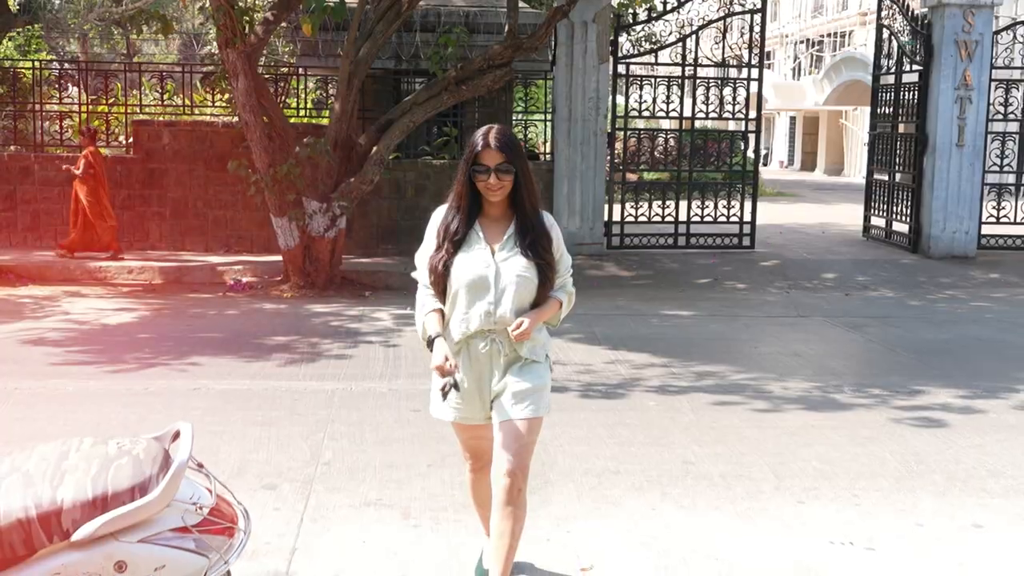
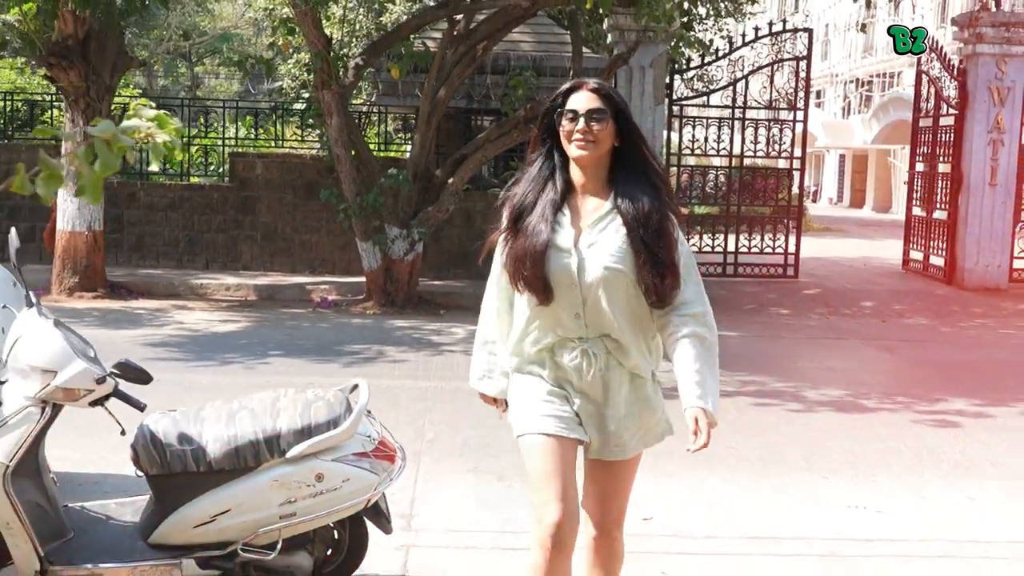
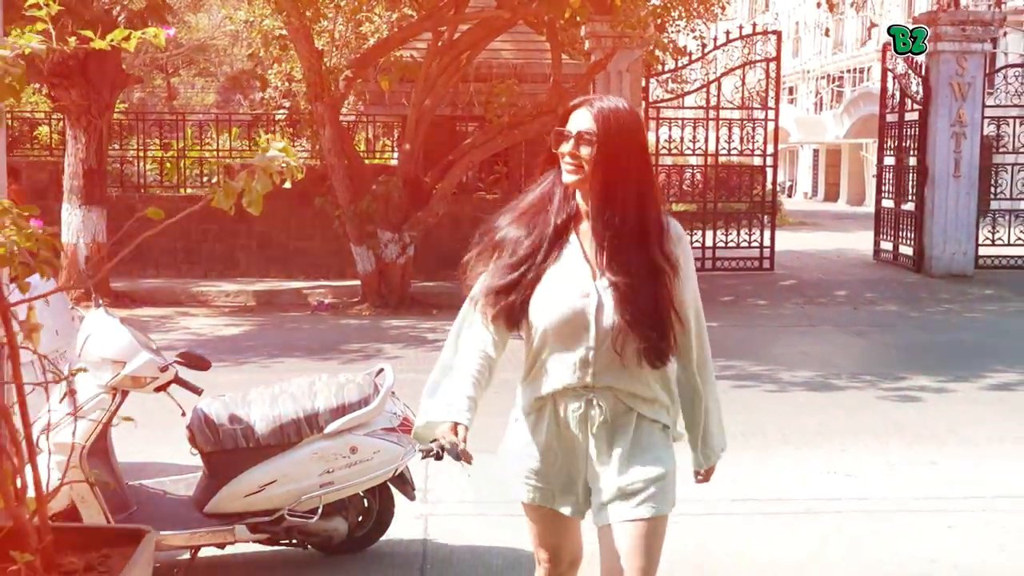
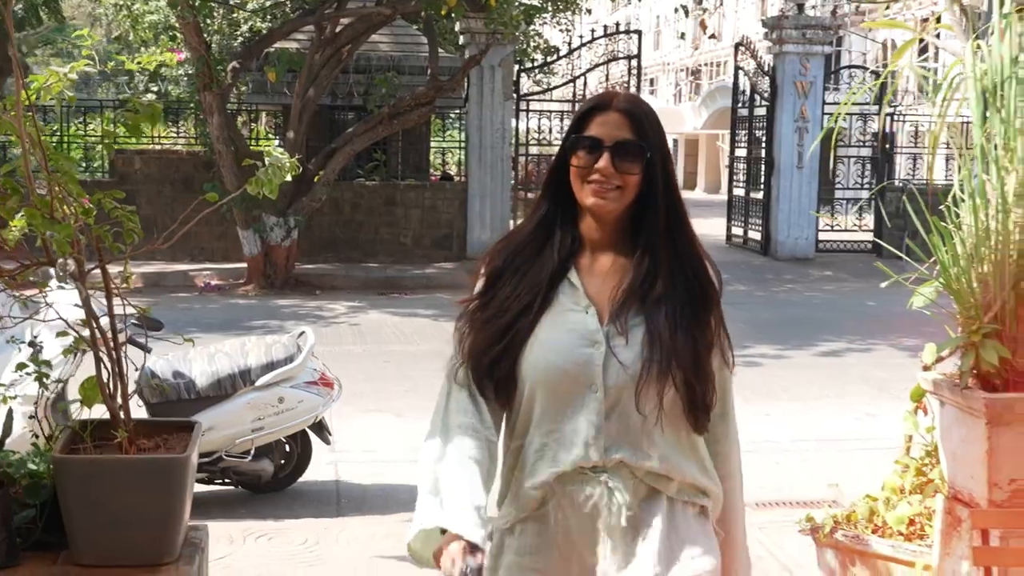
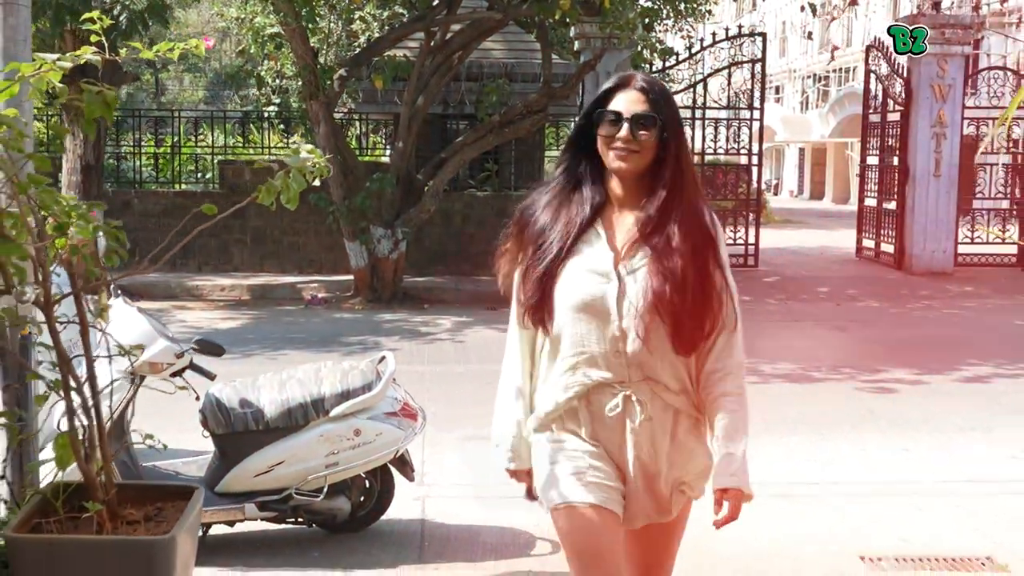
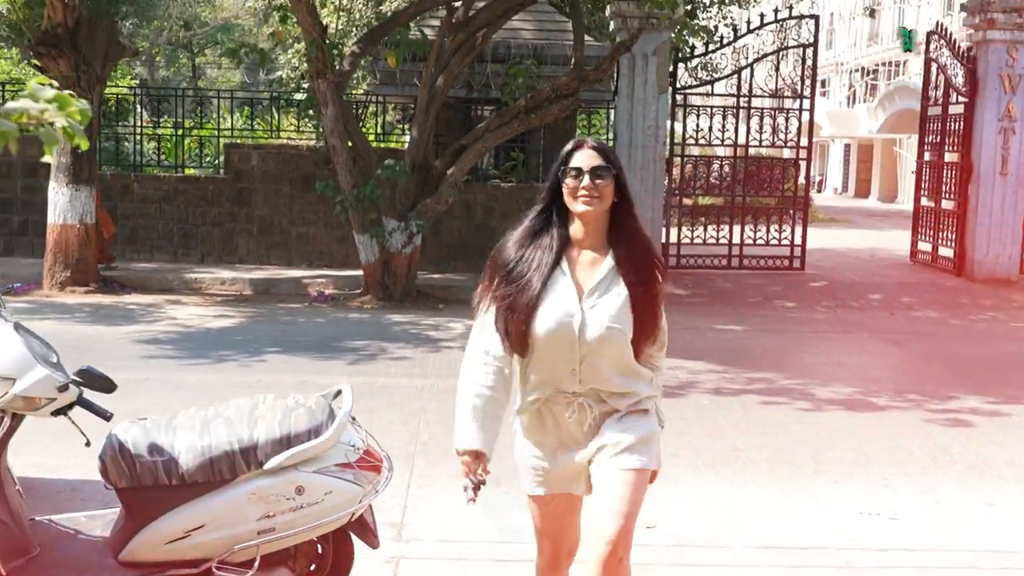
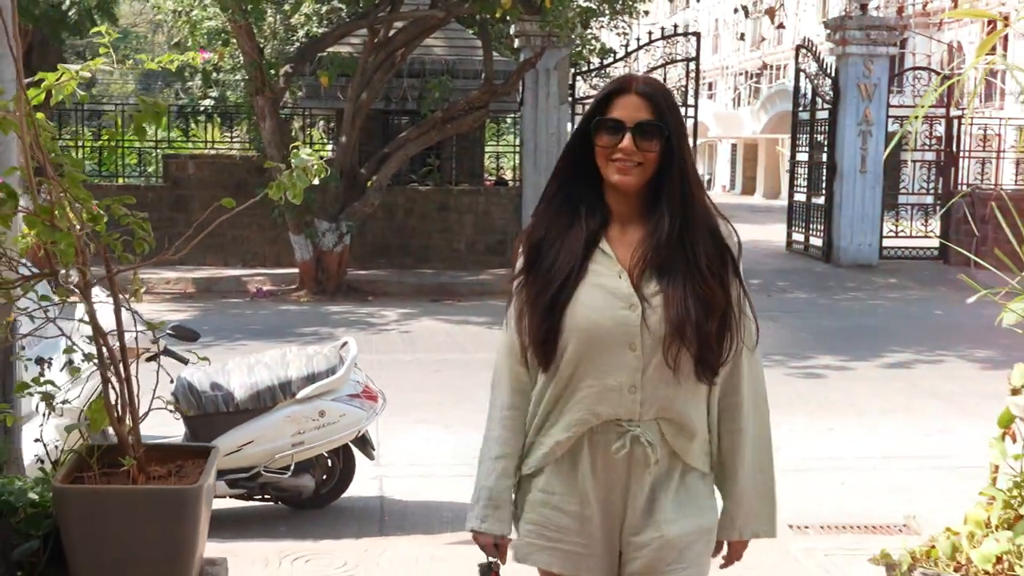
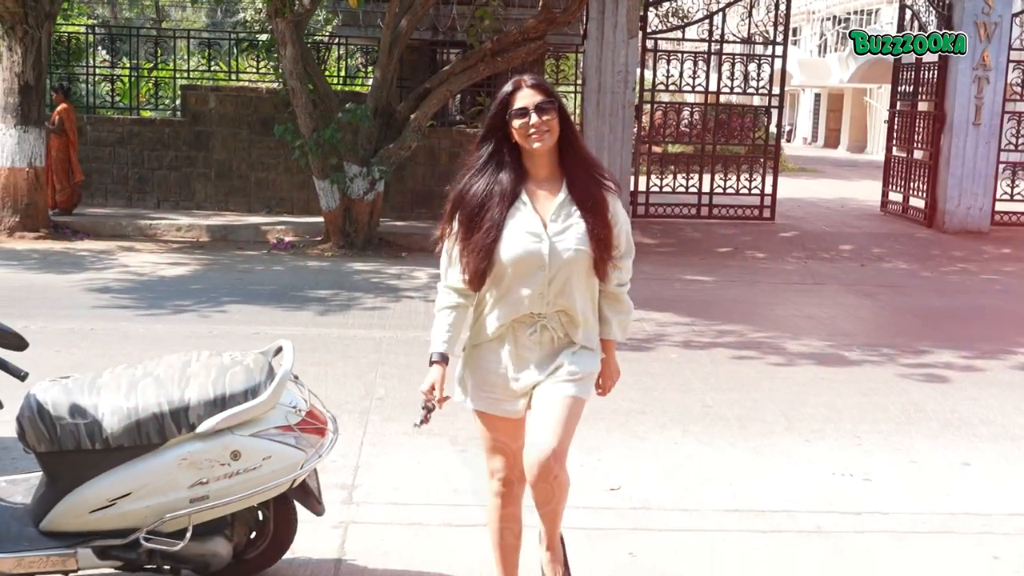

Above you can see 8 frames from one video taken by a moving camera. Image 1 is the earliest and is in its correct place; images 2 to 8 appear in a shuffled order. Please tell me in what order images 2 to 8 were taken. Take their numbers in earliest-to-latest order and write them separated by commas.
8, 6, 2, 3, 5, 7, 4
